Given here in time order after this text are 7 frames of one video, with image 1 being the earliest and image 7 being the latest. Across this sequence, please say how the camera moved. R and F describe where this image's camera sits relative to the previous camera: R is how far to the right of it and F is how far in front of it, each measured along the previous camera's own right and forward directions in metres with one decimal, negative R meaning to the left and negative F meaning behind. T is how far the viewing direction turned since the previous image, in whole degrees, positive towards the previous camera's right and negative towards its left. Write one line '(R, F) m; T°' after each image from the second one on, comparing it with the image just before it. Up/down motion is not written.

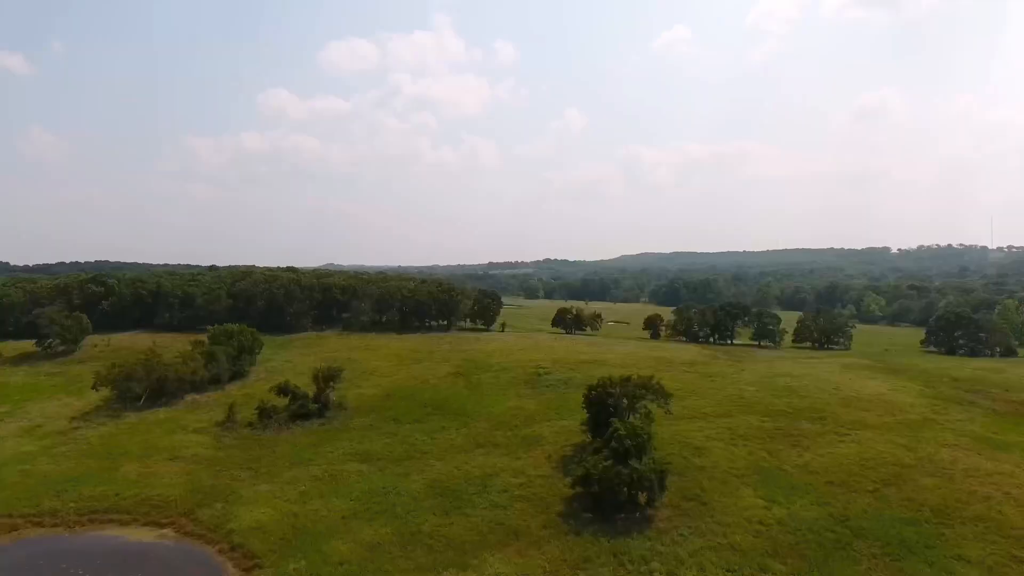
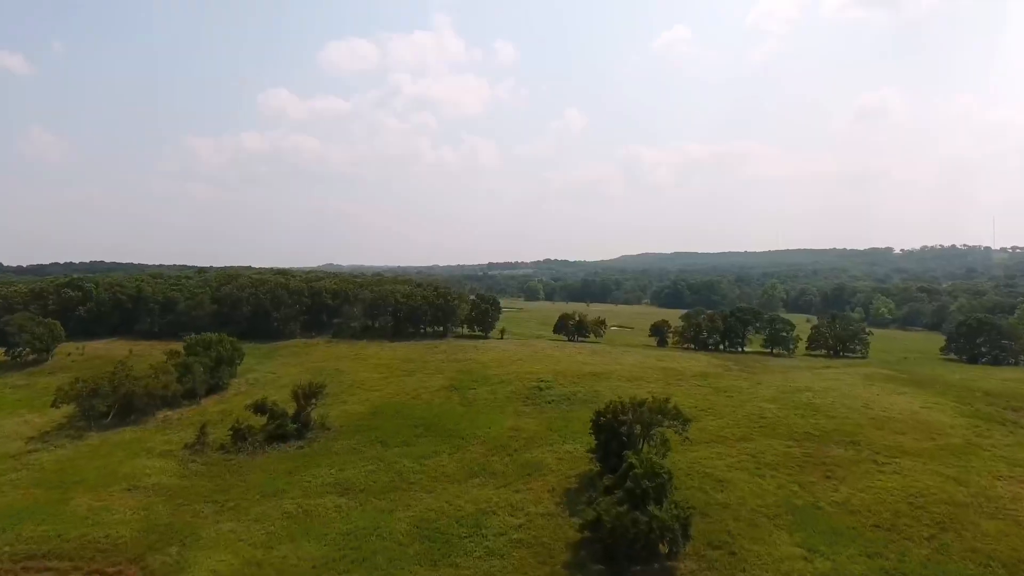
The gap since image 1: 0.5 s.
(+0.1, +3.9) m; 0°
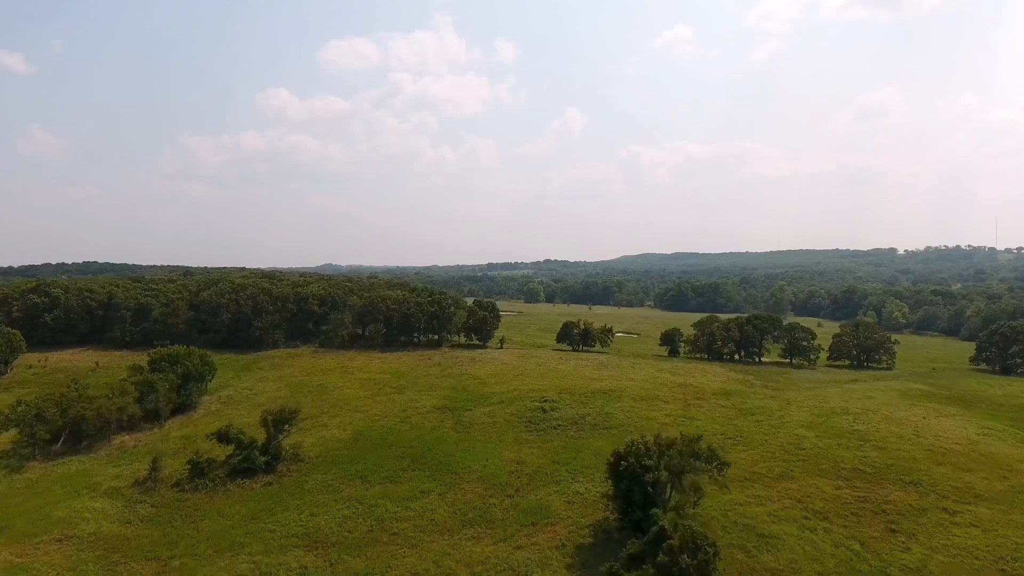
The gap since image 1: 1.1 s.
(-0.1, +5.1) m; 0°
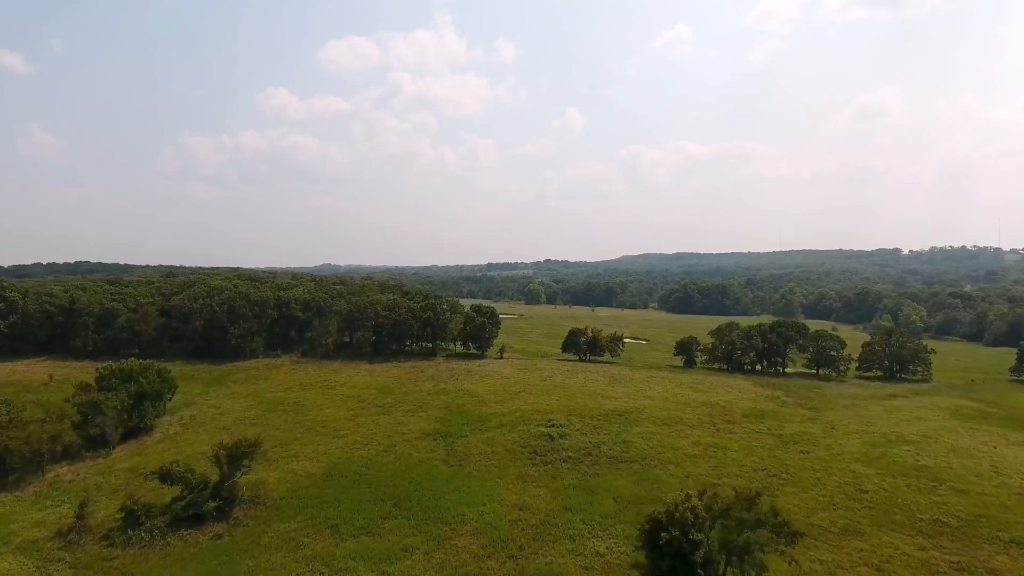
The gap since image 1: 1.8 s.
(-0.1, +5.9) m; 0°
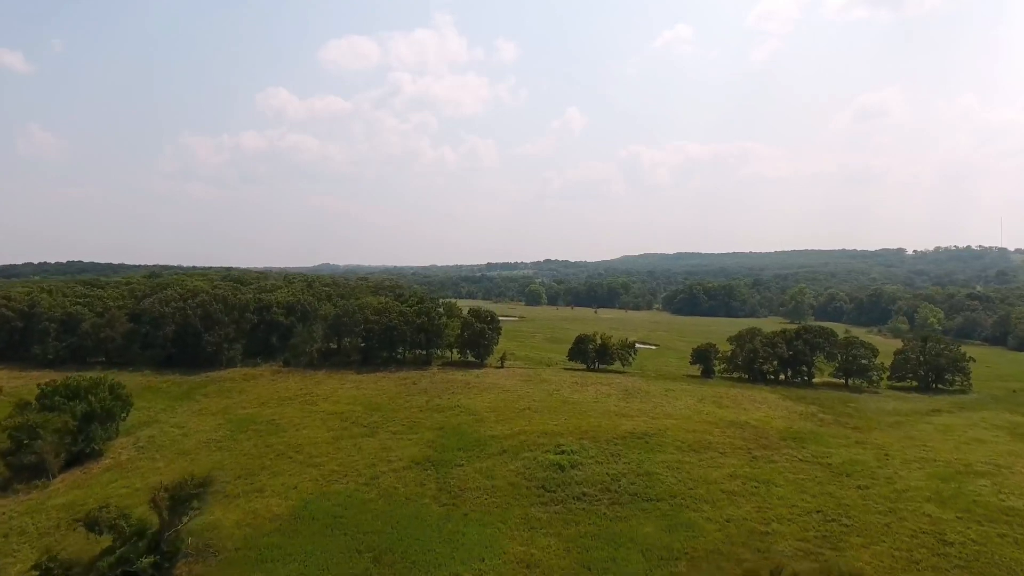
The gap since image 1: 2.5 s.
(-0.2, +5.2) m; 0°
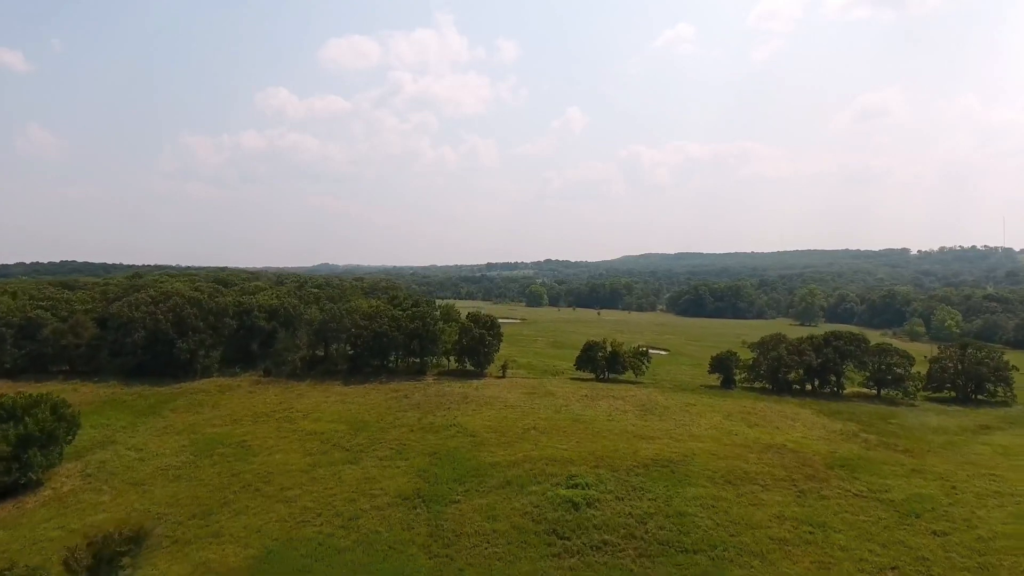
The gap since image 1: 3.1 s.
(-0.2, +4.8) m; 0°
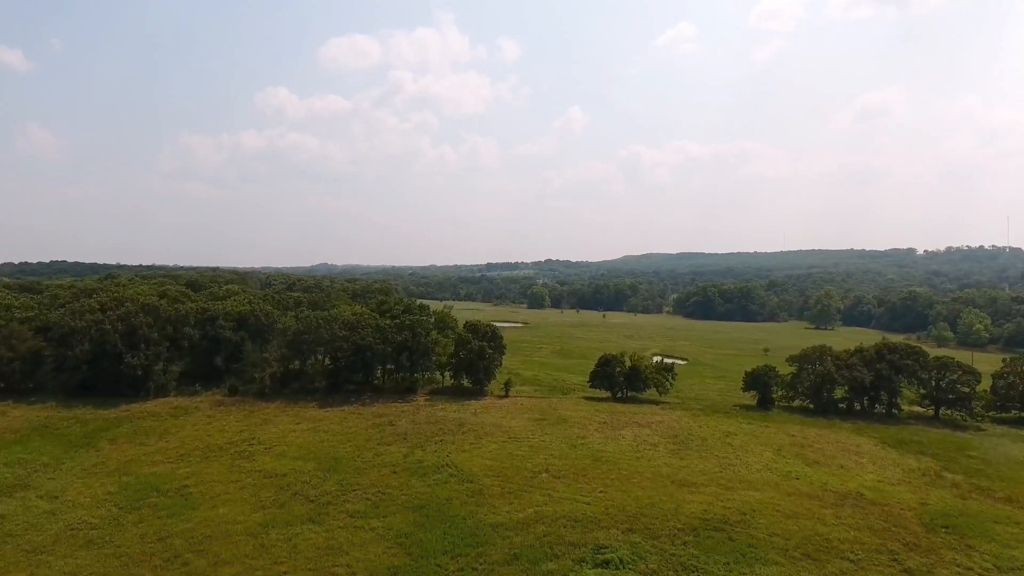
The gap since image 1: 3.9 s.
(-0.3, +7.0) m; 0°
